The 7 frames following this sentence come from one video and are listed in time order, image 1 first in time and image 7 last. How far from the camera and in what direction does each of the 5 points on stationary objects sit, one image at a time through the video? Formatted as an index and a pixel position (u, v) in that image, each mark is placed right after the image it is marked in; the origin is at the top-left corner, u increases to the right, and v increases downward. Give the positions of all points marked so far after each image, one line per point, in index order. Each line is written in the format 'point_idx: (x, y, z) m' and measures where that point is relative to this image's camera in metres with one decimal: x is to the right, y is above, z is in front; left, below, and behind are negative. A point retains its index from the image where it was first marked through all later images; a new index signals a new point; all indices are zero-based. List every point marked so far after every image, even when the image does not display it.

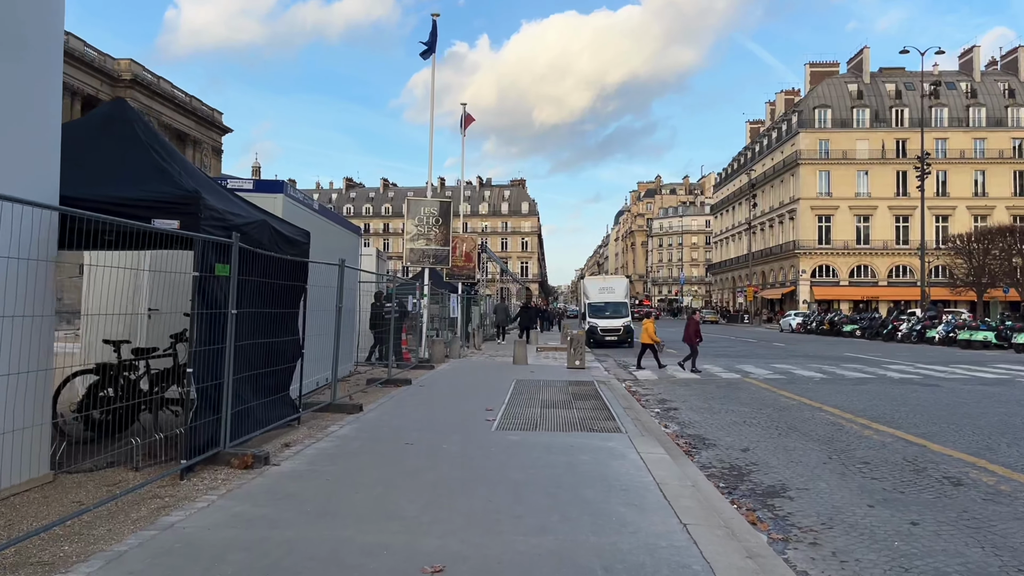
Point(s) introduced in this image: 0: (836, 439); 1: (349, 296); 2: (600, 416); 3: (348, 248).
0: (+3.6, -1.7, +8.8) m
1: (-2.3, -0.1, +11.2) m
2: (+1.0, -1.5, +9.0) m
3: (-2.6, +0.6, +12.2) m
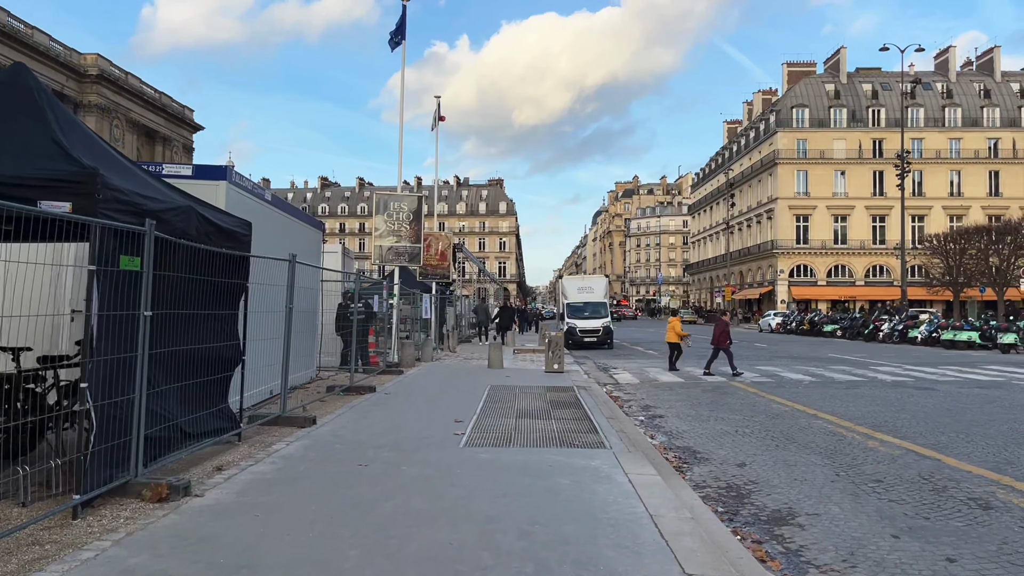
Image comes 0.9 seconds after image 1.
0: (+3.3, -1.7, +8.0) m
1: (-2.7, -0.1, +10.3) m
2: (+0.7, -1.4, +8.2) m
3: (-3.0, +0.6, +11.3) m
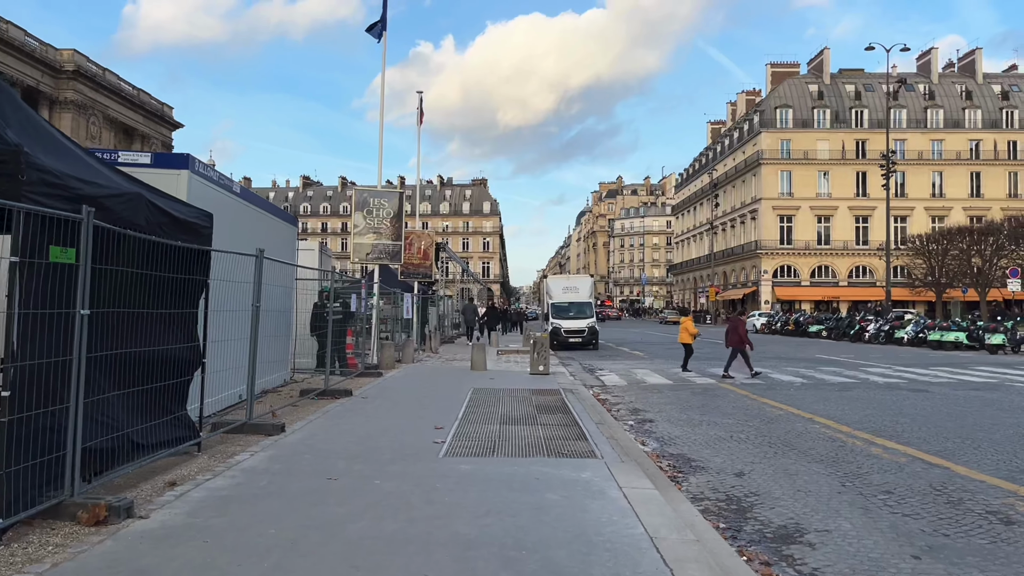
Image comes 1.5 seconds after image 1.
0: (+3.2, -1.6, +7.6) m
1: (-2.9, -0.1, +9.7) m
2: (+0.5, -1.4, +7.7) m
3: (-3.2, +0.7, +10.7) m
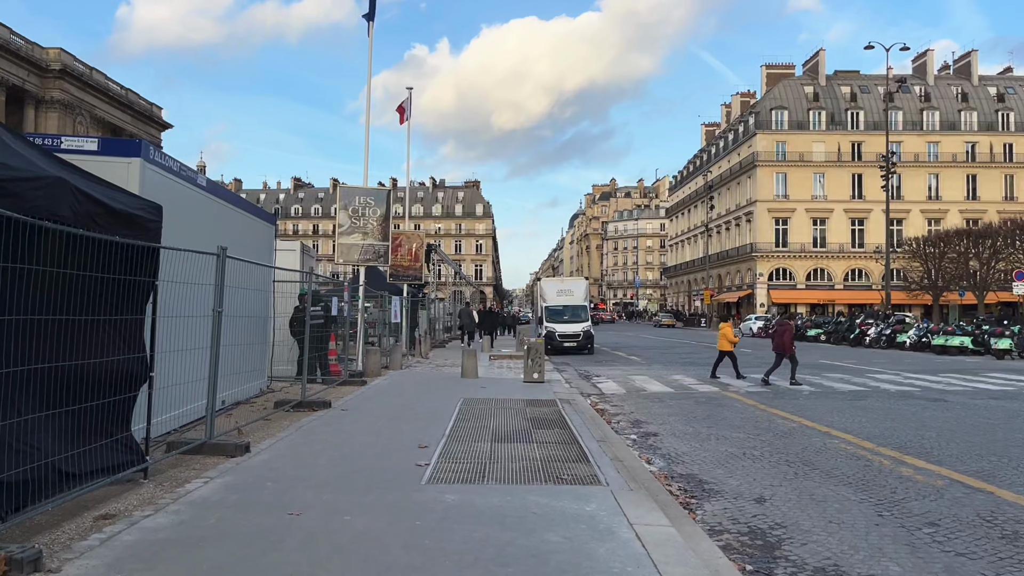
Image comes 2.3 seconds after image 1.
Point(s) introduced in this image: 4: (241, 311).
0: (+3.1, -1.7, +6.8) m
1: (-2.9, -0.1, +8.9) m
2: (+0.5, -1.4, +6.9) m
3: (-3.3, +0.6, +9.9) m
4: (-2.9, -0.2, +8.3) m
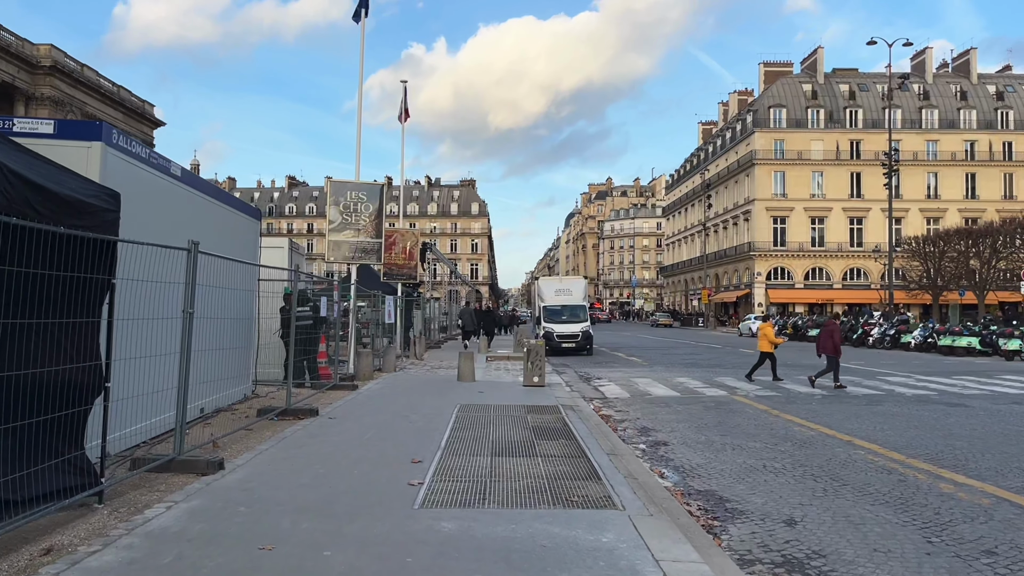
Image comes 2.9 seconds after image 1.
0: (+3.1, -1.7, +6.2) m
1: (-2.9, -0.1, +8.2) m
2: (+0.5, -1.4, +6.2) m
3: (-3.3, +0.6, +9.2) m
4: (-2.8, -0.2, +7.6) m
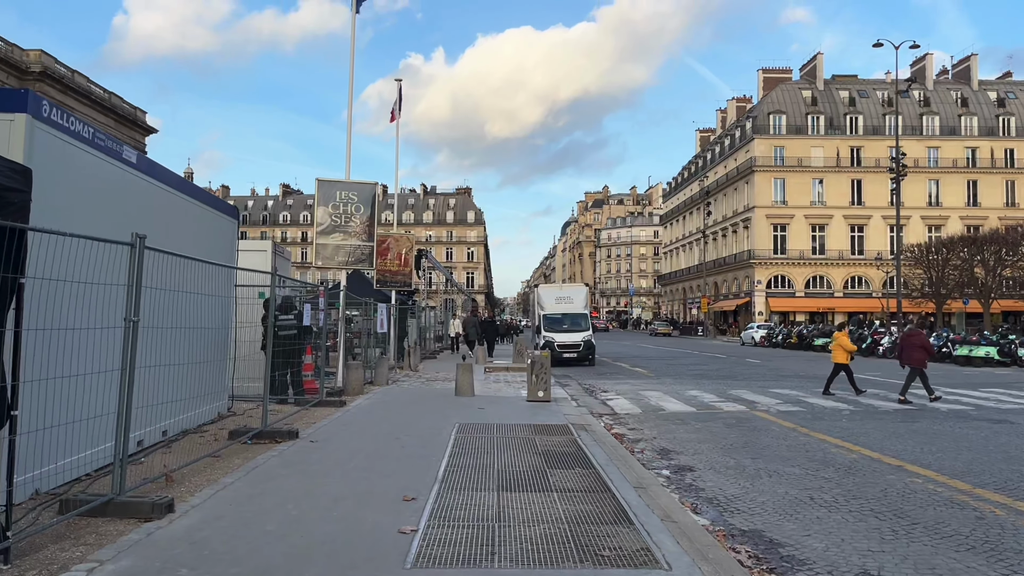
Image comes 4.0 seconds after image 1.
0: (+3.2, -1.7, +5.1) m
1: (-2.9, -0.2, +7.2) m
2: (+0.6, -1.5, +5.2) m
3: (-3.2, +0.6, +8.2) m
4: (-2.8, -0.3, +6.6) m
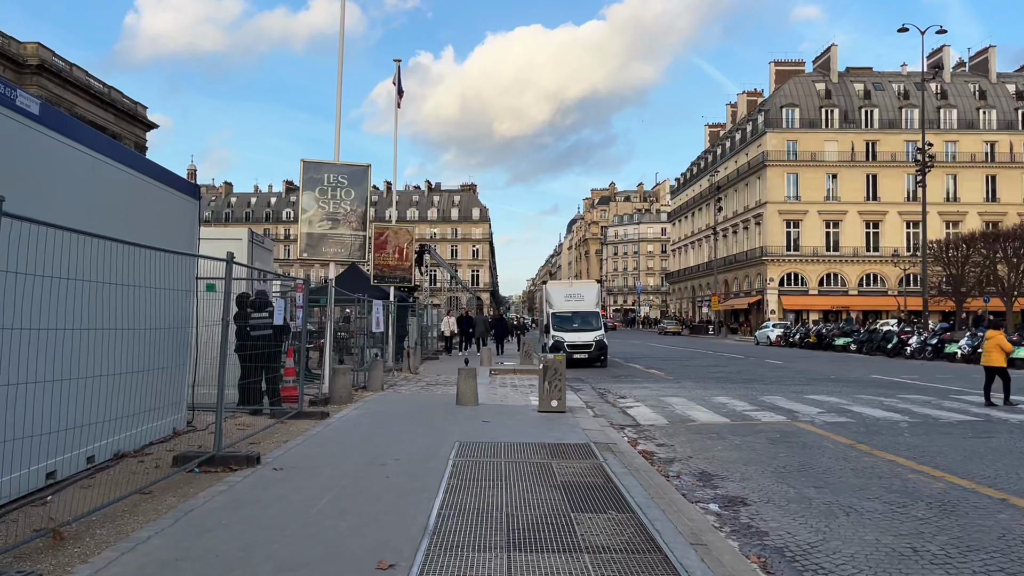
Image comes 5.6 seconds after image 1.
0: (+3.3, -1.6, +3.6) m
1: (-2.8, -0.1, +5.6) m
2: (+0.7, -1.4, +3.7) m
3: (-3.1, +0.7, +6.7) m
4: (-2.7, -0.2, +5.1) m
